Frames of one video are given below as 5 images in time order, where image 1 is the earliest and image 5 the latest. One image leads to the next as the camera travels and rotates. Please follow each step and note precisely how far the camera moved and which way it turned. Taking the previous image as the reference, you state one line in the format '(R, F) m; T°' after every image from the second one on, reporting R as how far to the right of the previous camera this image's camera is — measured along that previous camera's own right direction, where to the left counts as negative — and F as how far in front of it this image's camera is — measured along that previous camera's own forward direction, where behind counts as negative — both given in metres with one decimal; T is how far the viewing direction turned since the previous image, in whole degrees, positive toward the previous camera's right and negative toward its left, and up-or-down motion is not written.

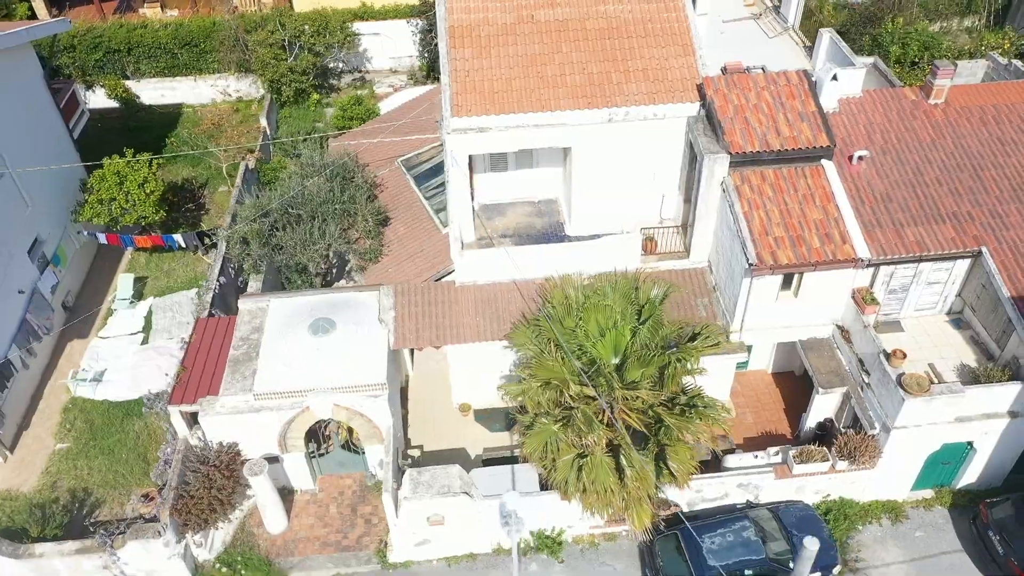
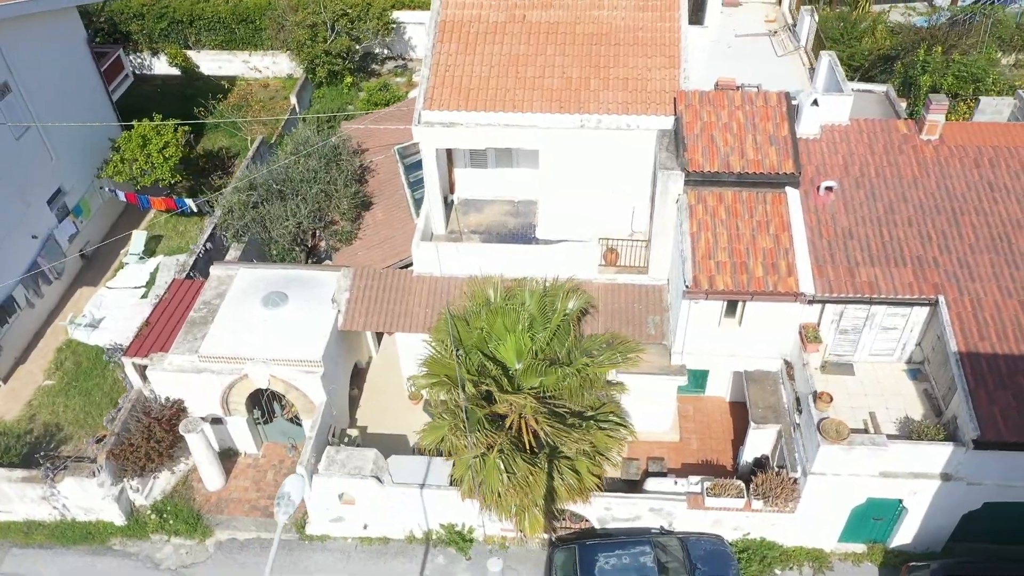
(+3.5, +0.1) m; -7°
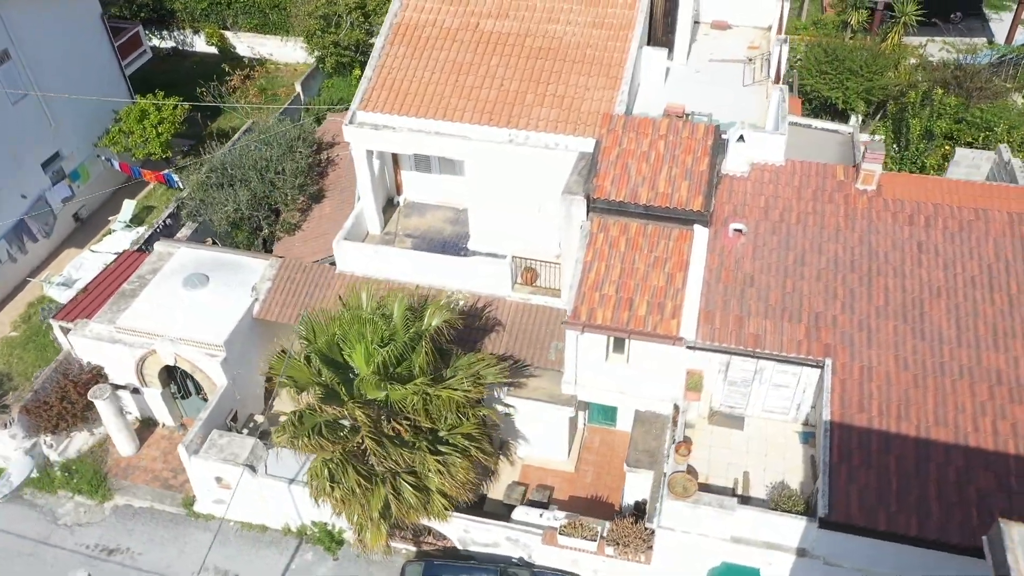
(+4.4, +0.5) m; -7°
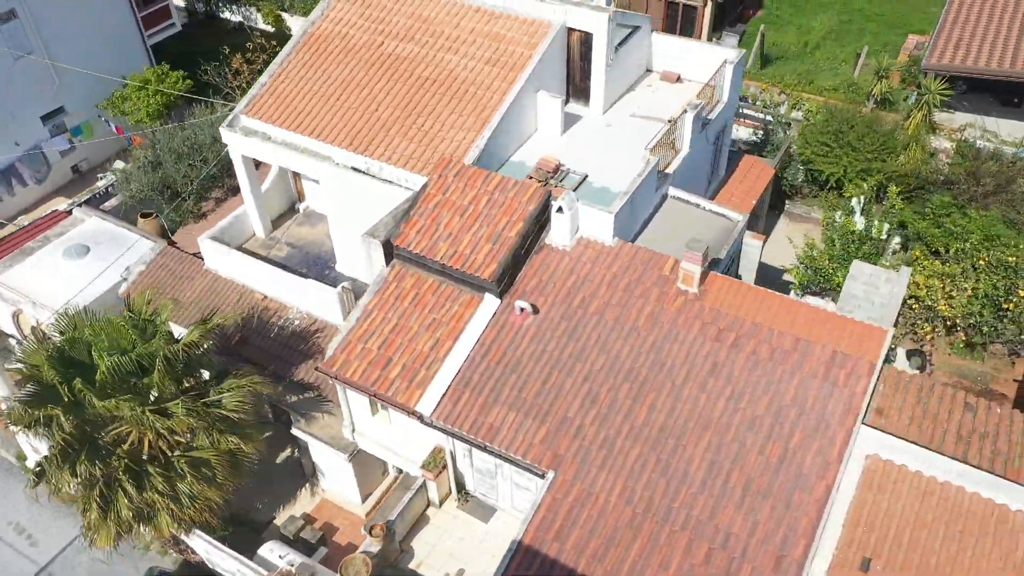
(+7.2, +1.7) m; -12°
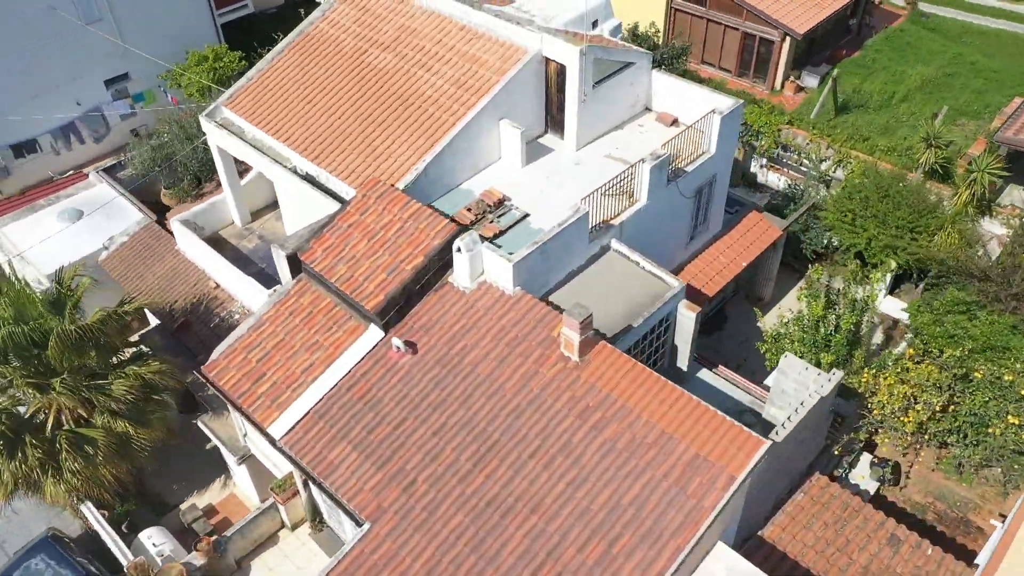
(+4.3, +1.1) m; -10°
